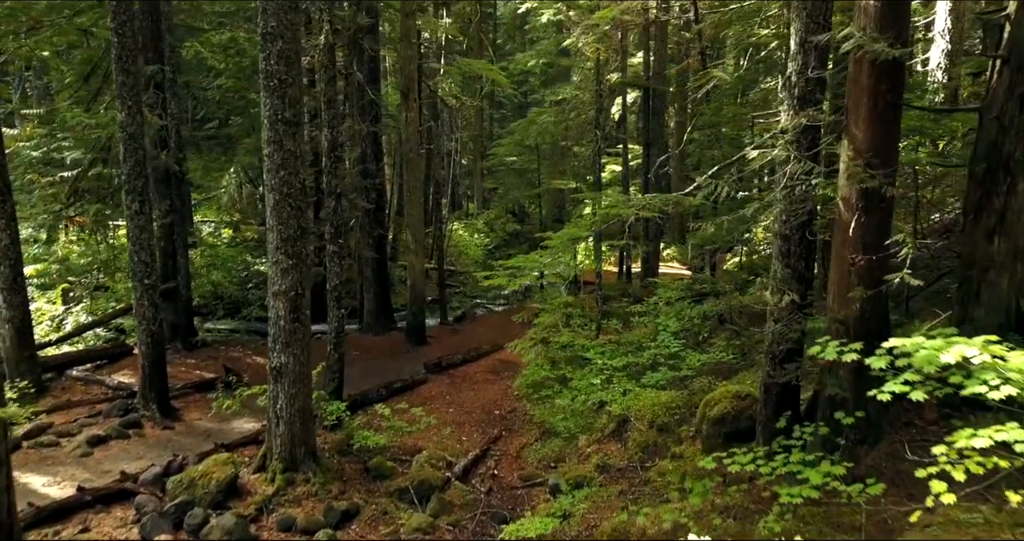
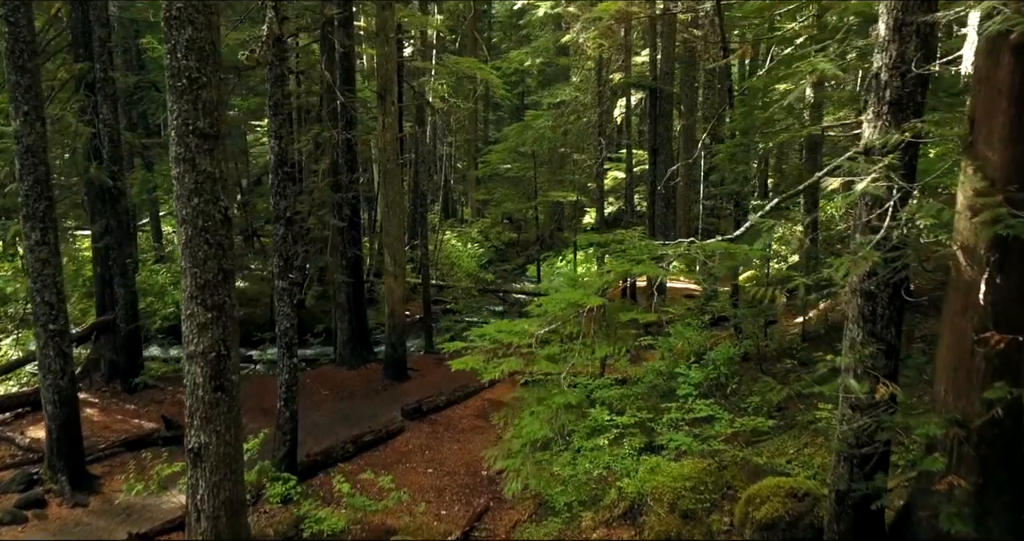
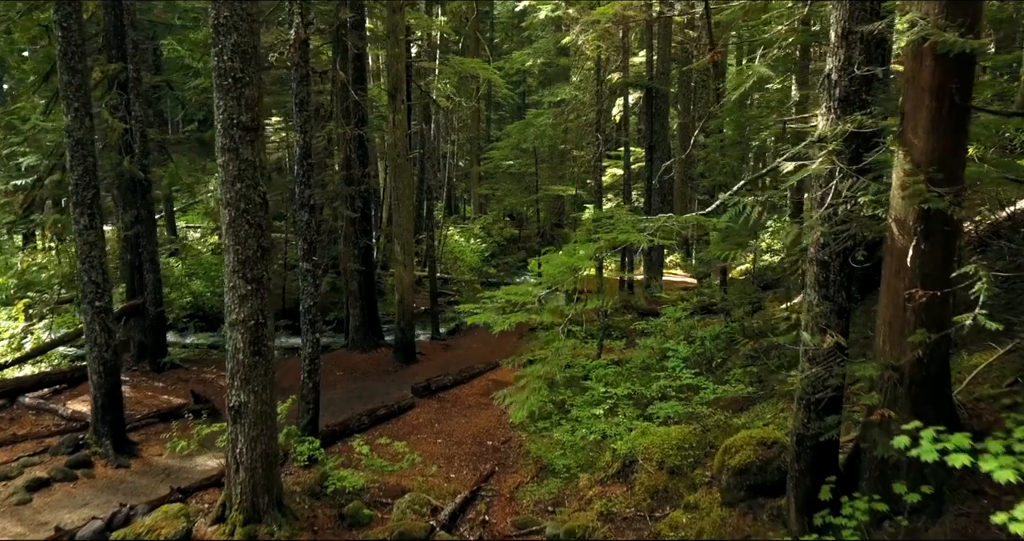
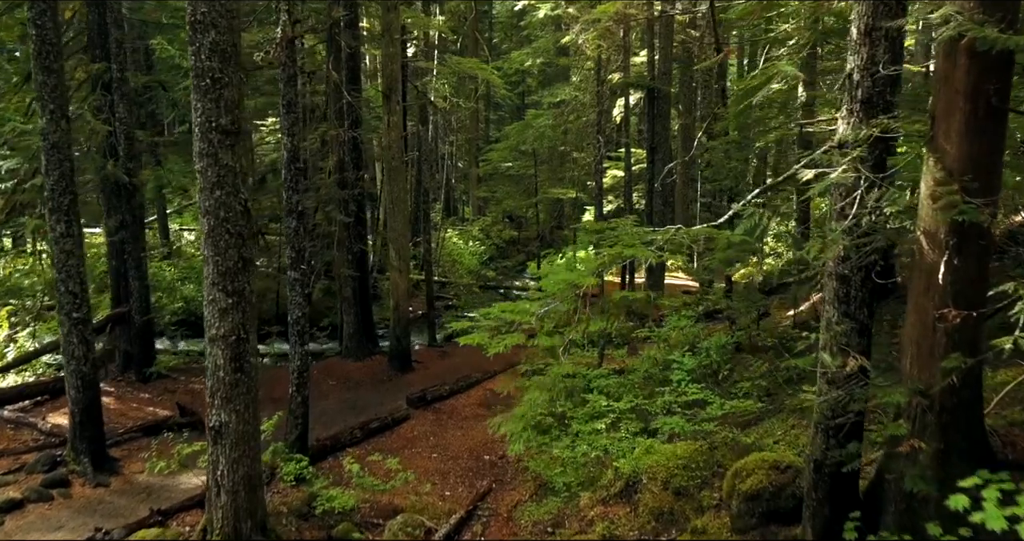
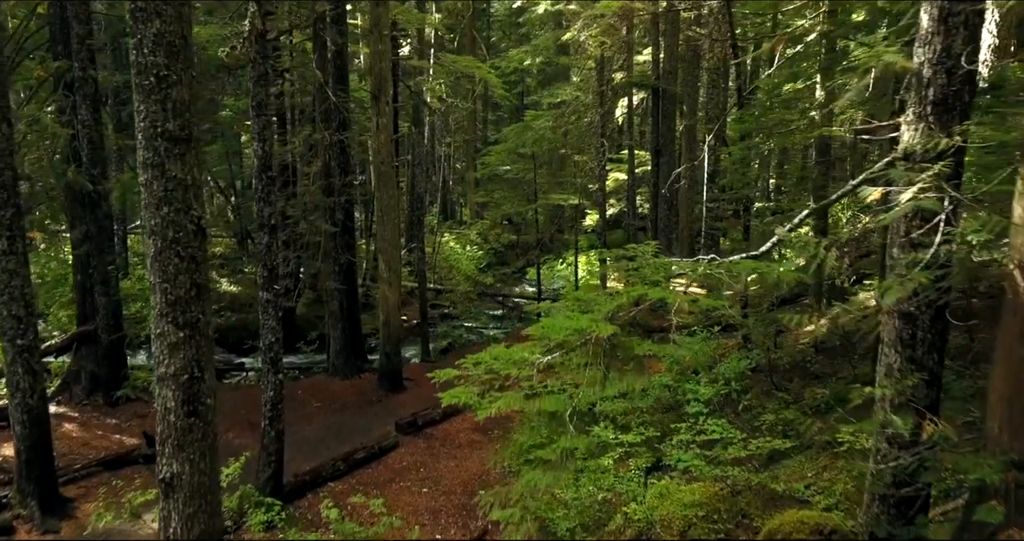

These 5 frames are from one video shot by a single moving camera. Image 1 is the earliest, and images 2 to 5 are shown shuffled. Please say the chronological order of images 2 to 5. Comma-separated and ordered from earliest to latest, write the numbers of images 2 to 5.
3, 4, 2, 5
